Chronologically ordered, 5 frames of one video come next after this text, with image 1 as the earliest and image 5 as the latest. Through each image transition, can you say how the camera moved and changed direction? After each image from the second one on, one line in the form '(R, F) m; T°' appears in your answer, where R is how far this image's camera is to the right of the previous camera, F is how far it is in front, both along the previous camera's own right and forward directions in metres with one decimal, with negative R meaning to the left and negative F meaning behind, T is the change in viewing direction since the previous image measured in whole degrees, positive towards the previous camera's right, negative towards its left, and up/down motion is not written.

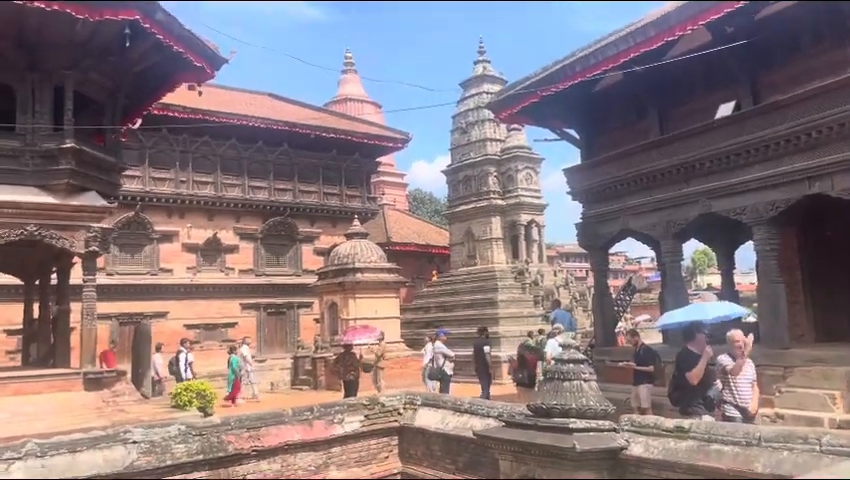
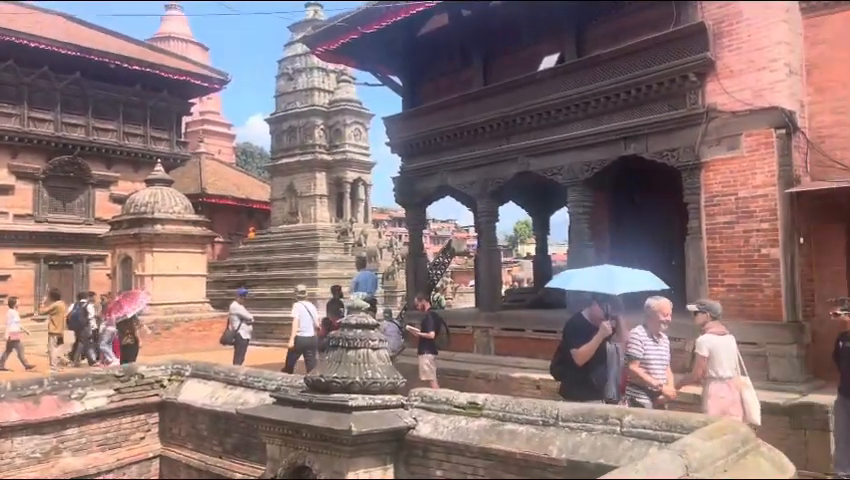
(+0.6, +1.2) m; +13°
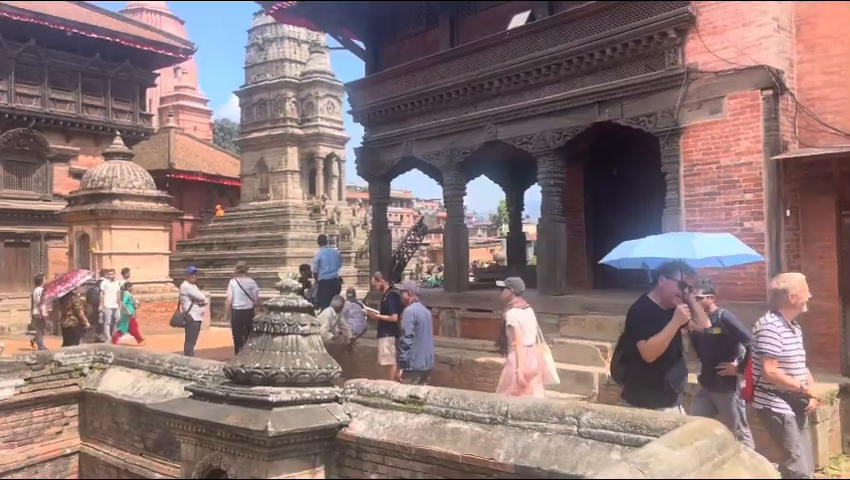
(+0.4, +0.8) m; +1°
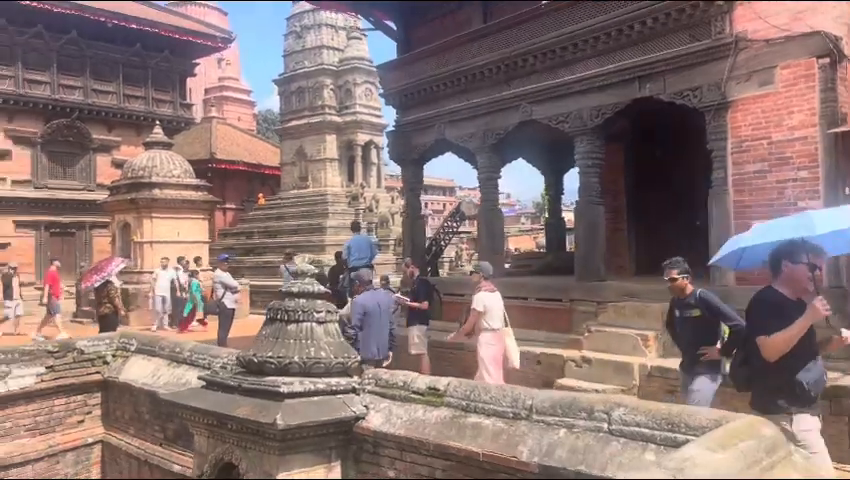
(+0.2, +0.3) m; -4°
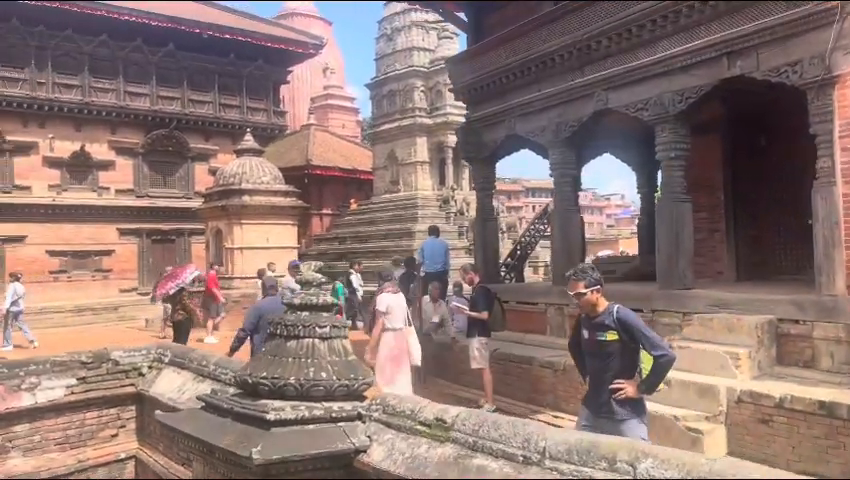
(+0.6, +0.8) m; -9°
